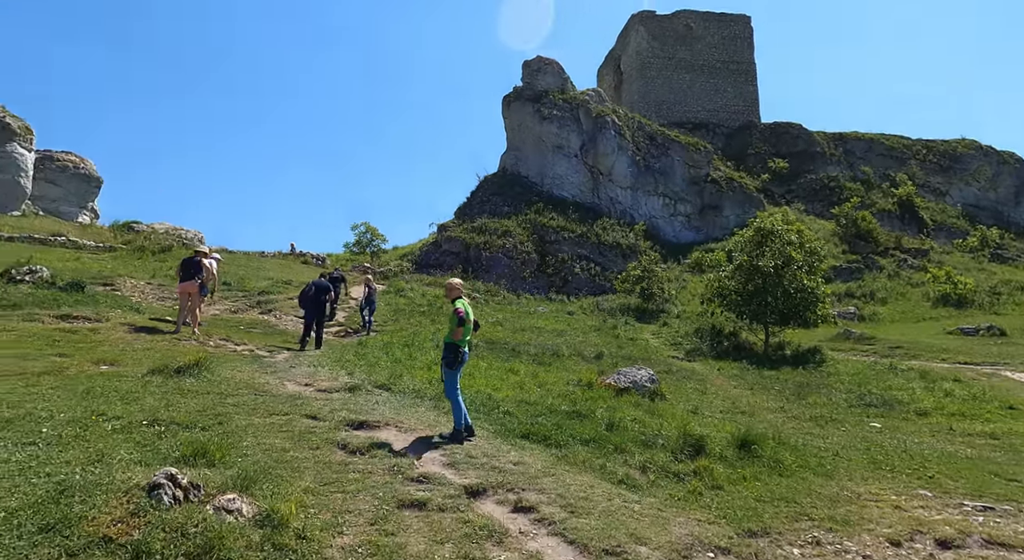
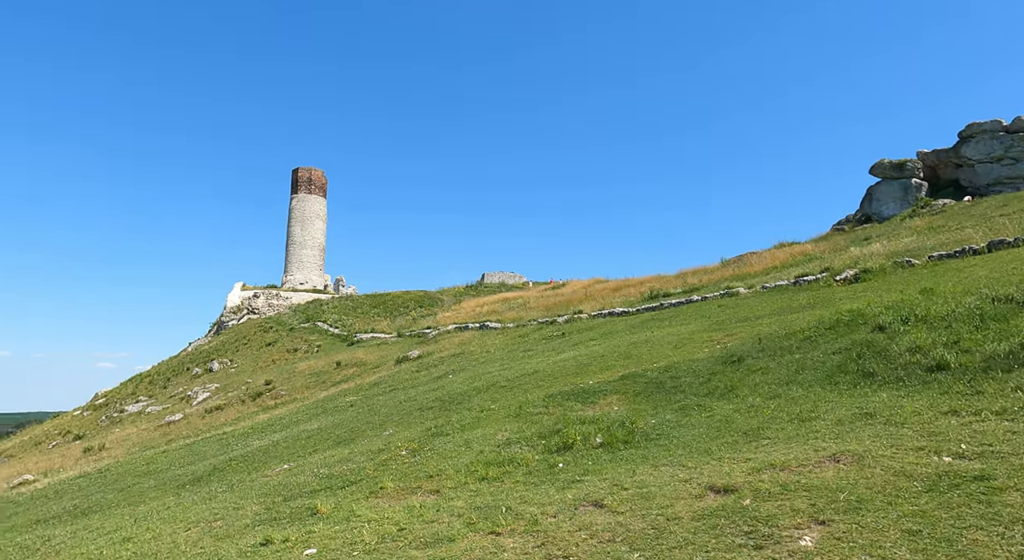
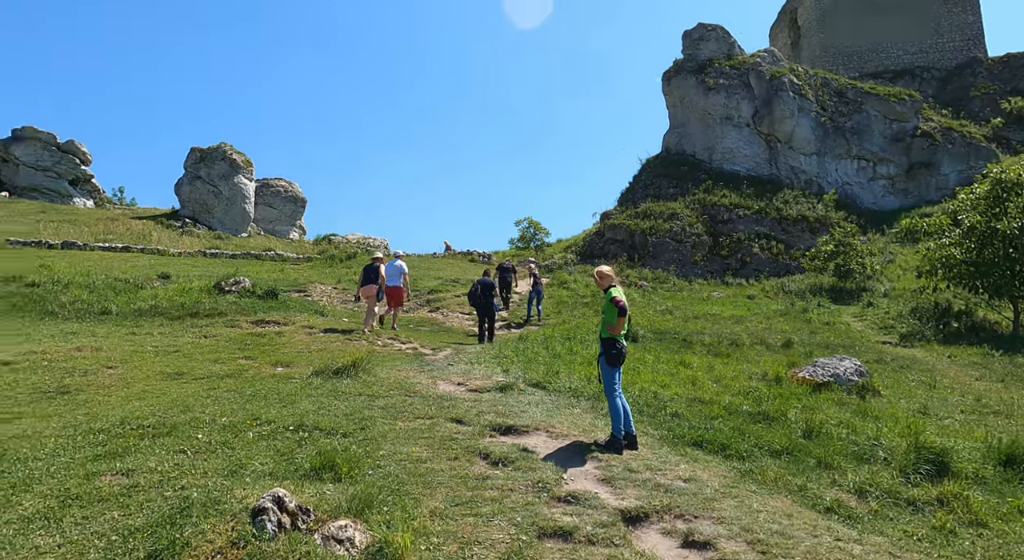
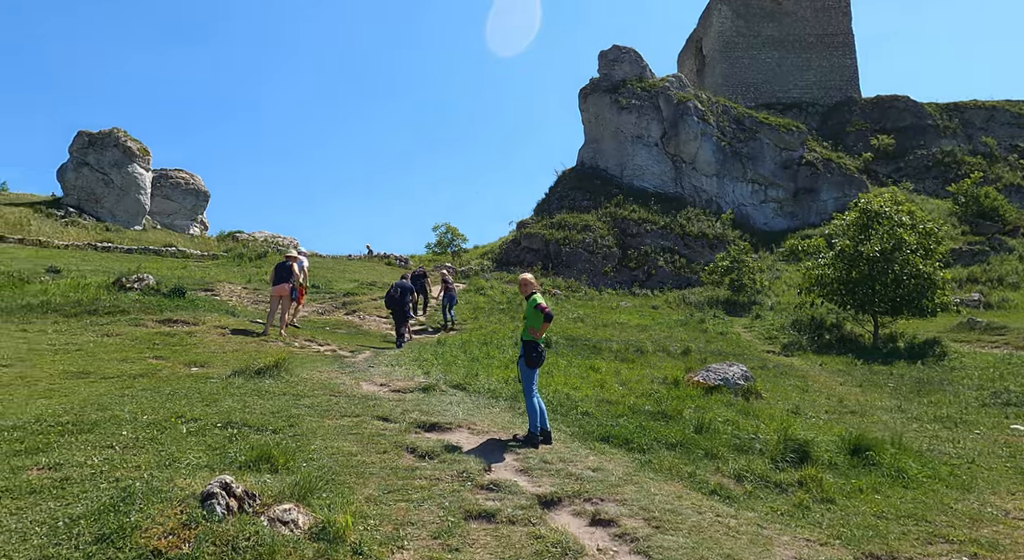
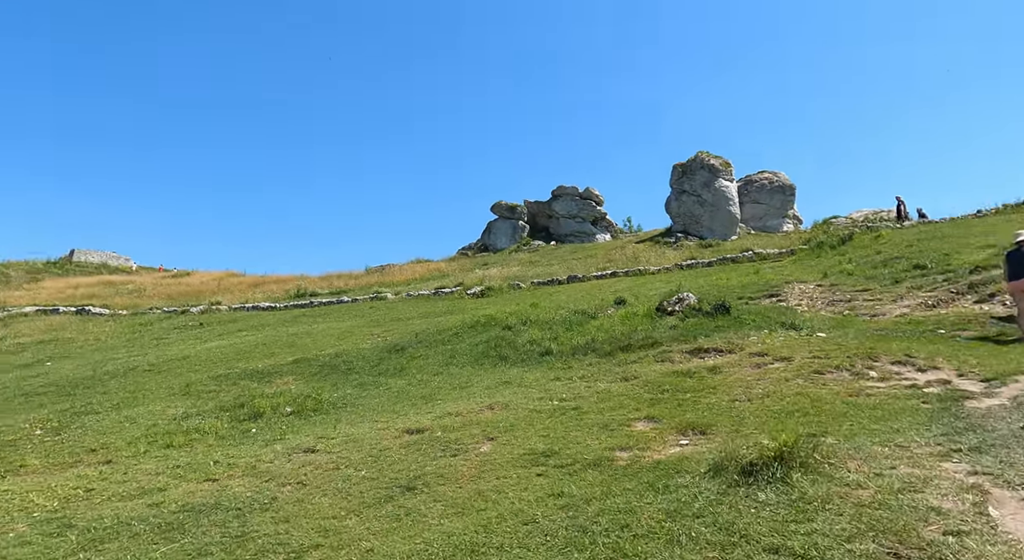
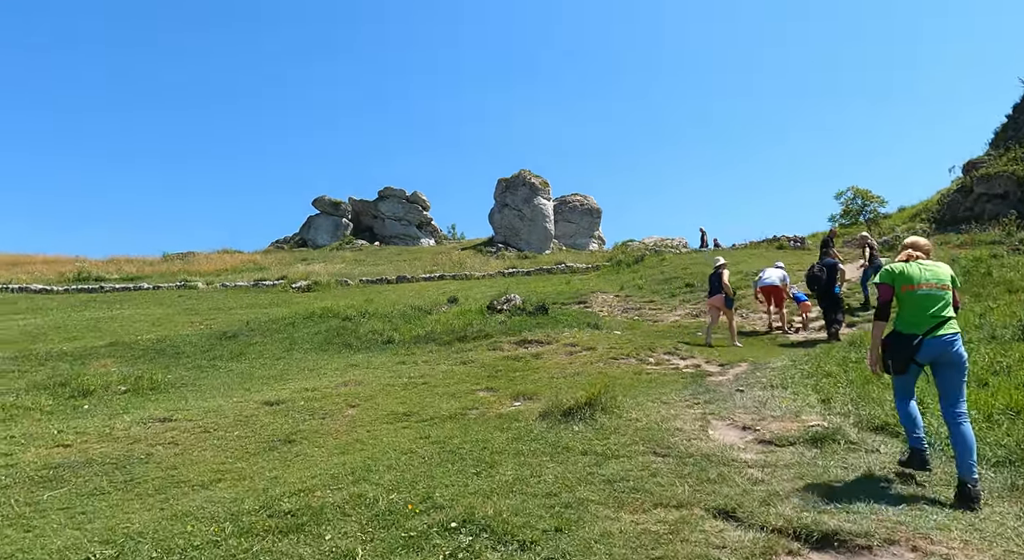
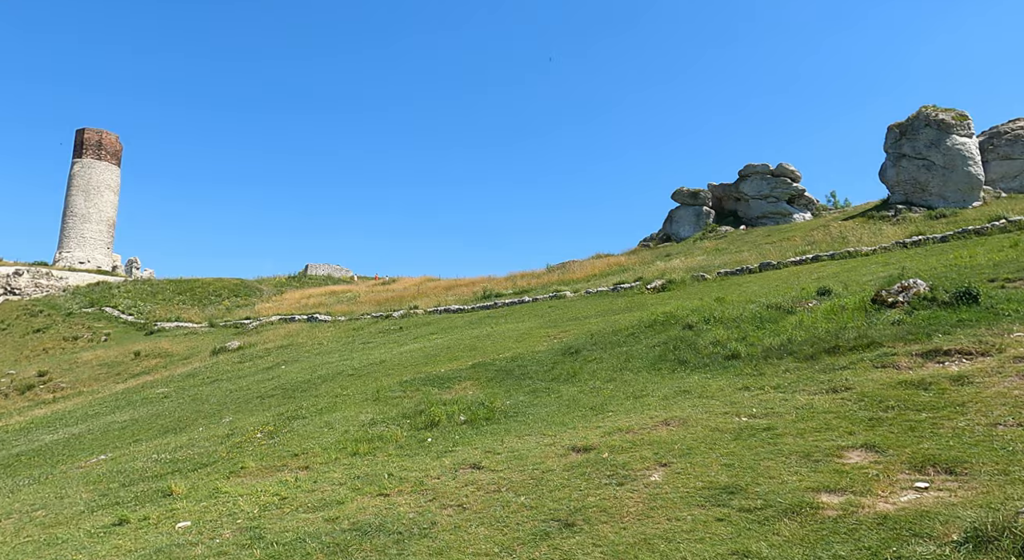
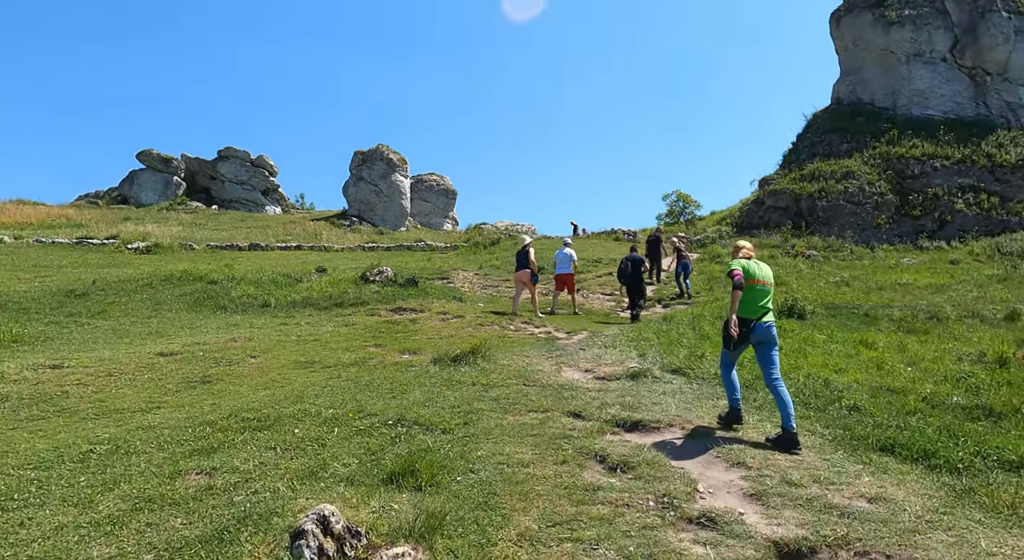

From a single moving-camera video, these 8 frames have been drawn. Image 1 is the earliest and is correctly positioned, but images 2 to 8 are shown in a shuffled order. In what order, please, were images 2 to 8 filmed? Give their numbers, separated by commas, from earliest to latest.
4, 3, 8, 6, 5, 7, 2
